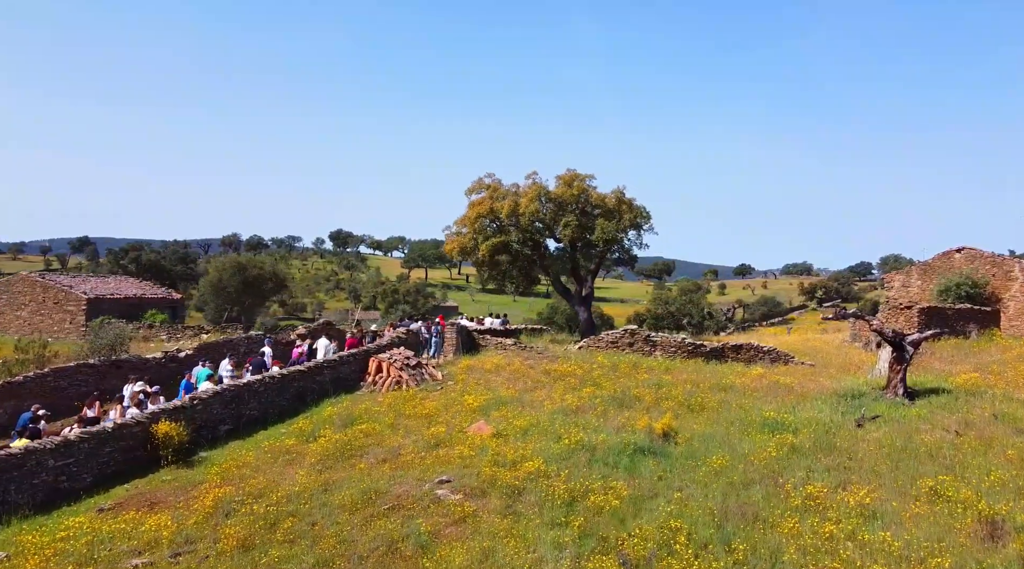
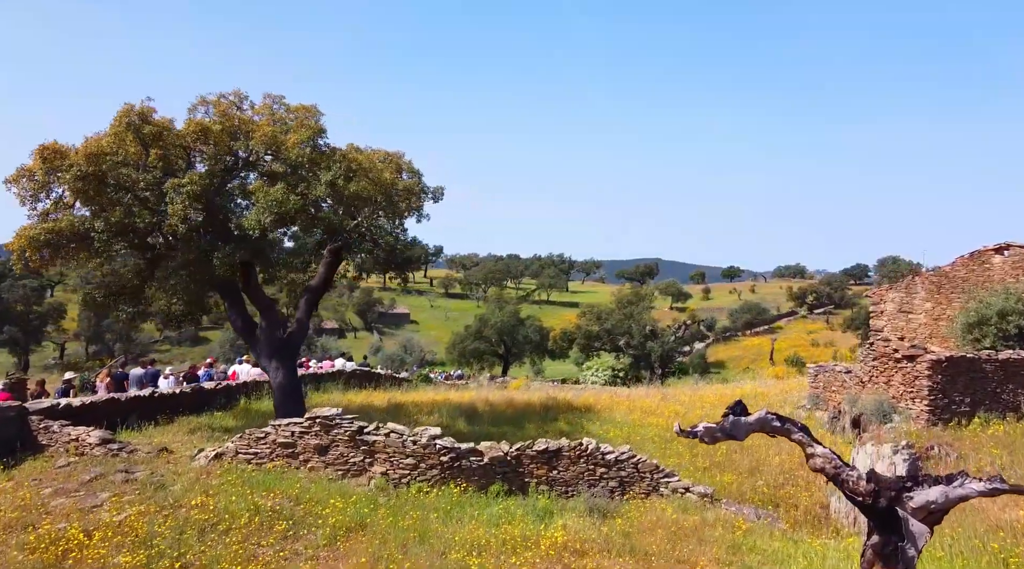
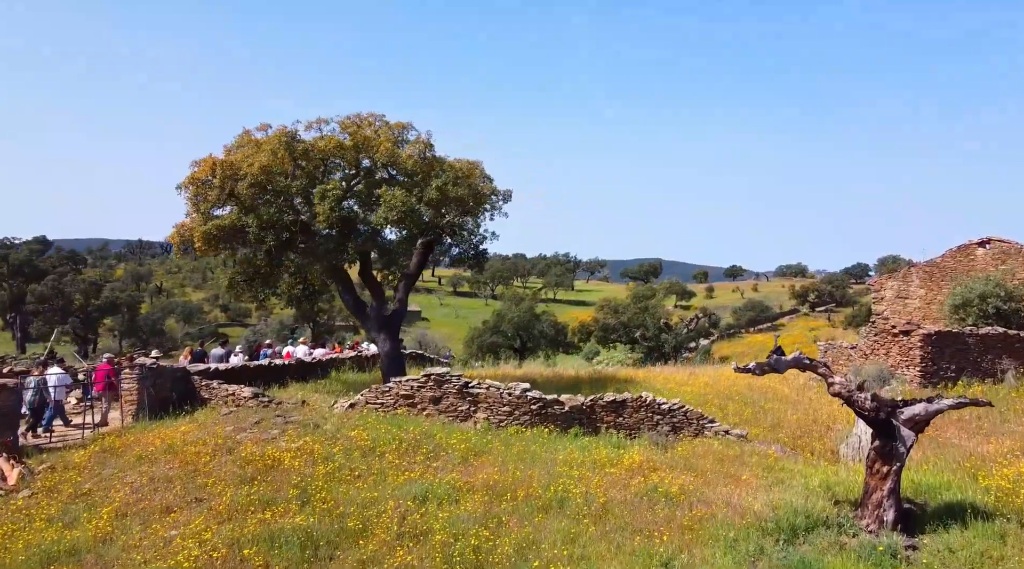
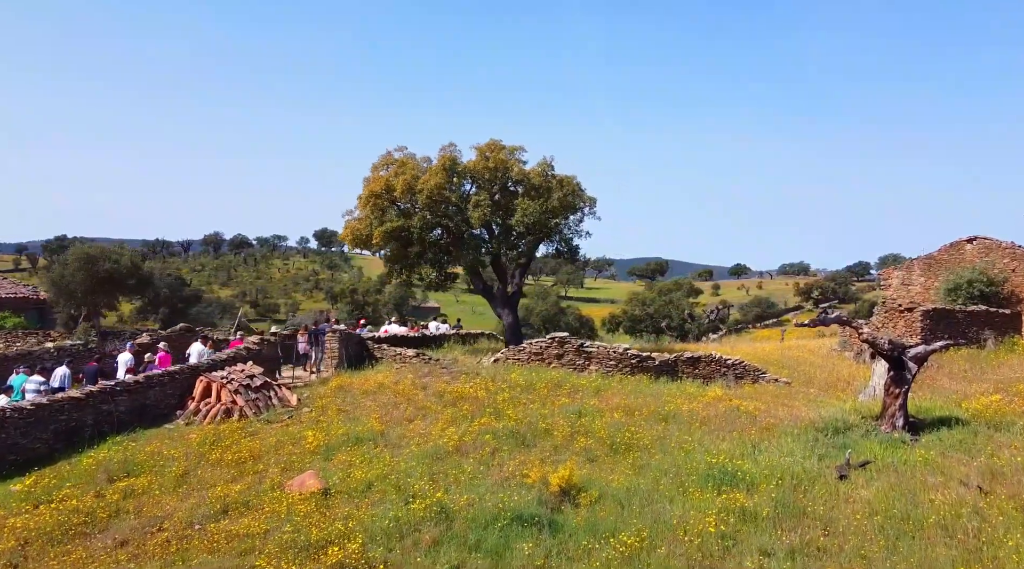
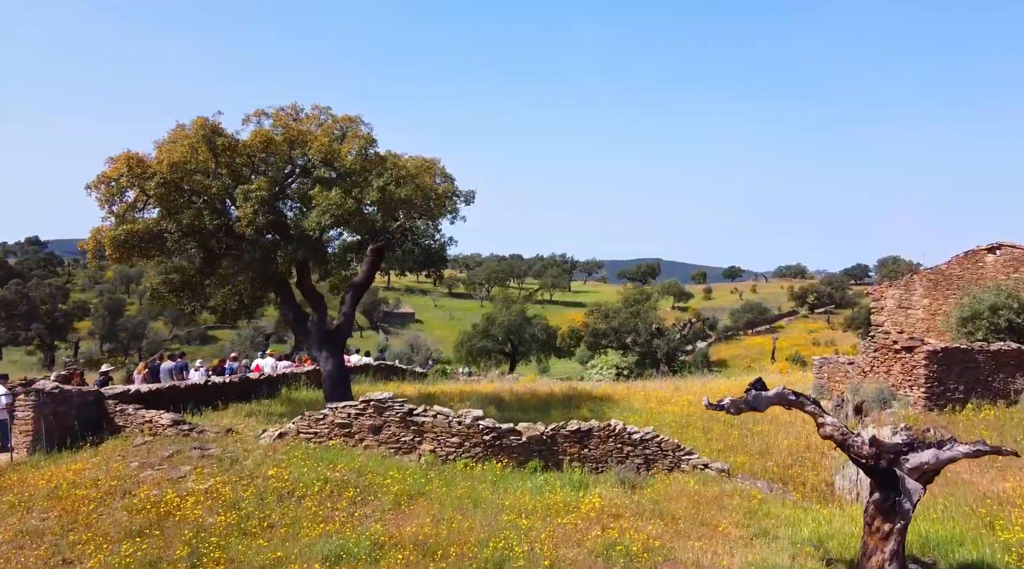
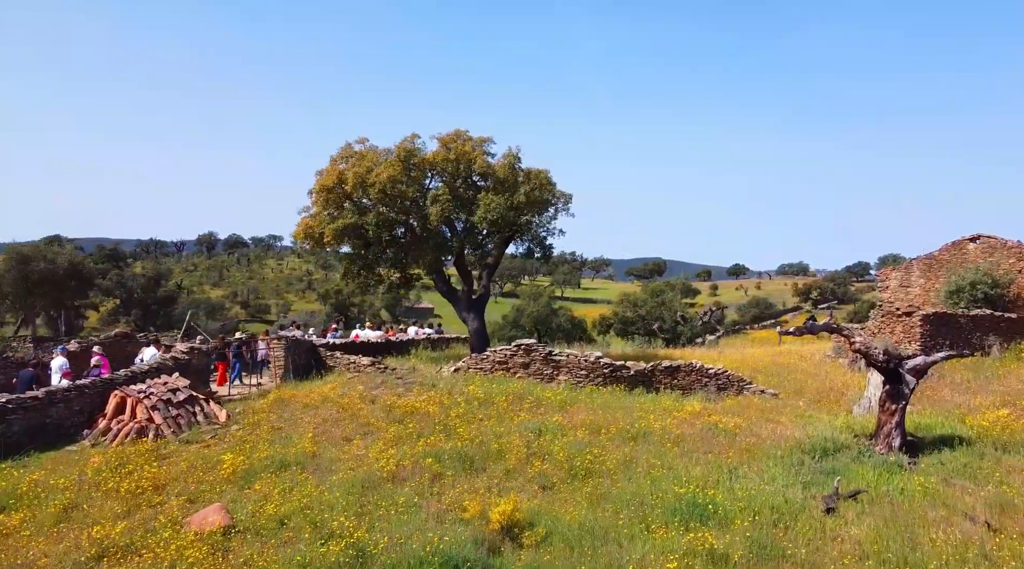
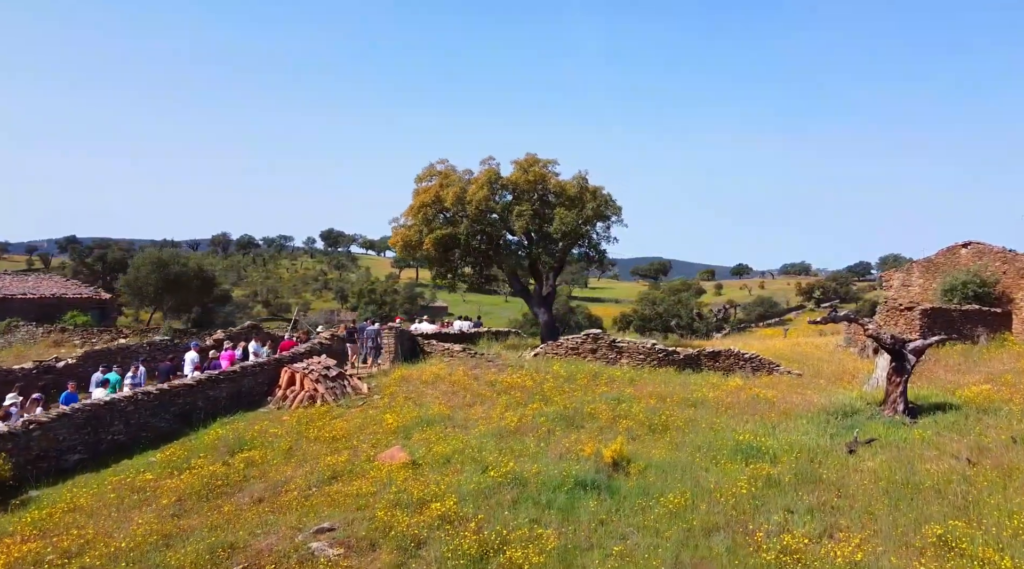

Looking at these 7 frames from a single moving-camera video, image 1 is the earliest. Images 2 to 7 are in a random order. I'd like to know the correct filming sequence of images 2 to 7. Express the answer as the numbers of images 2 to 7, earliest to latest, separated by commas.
7, 4, 6, 3, 5, 2
